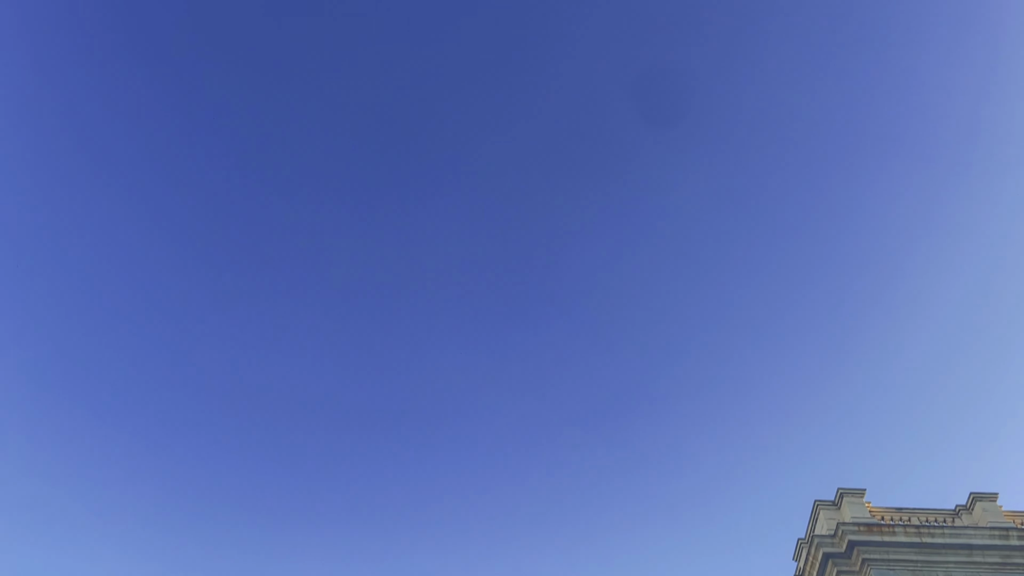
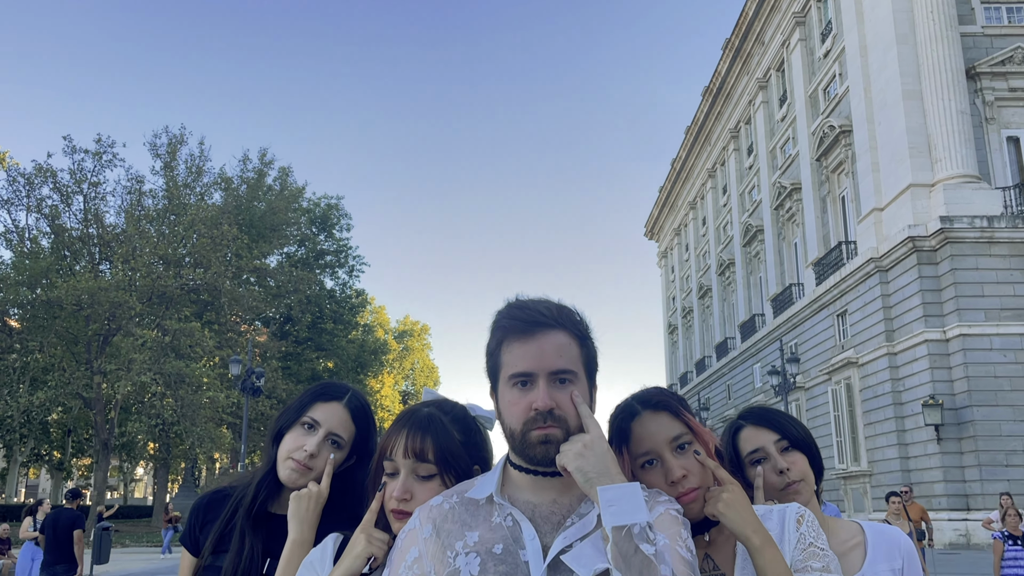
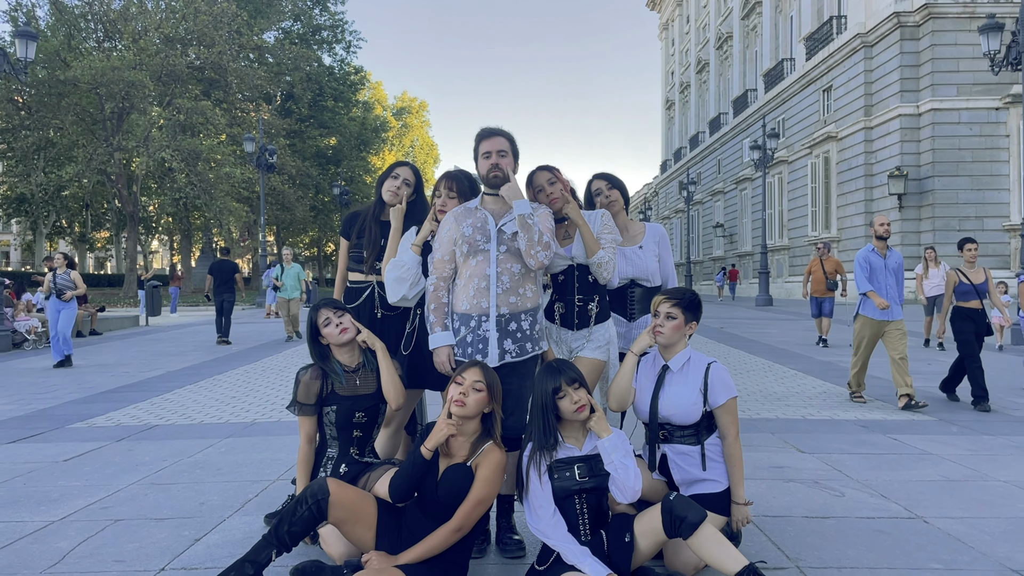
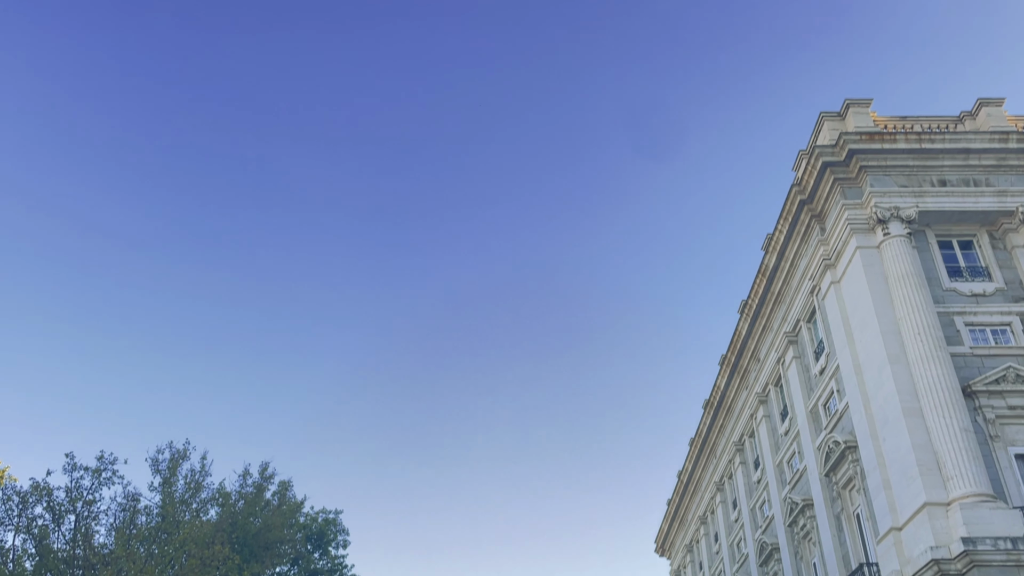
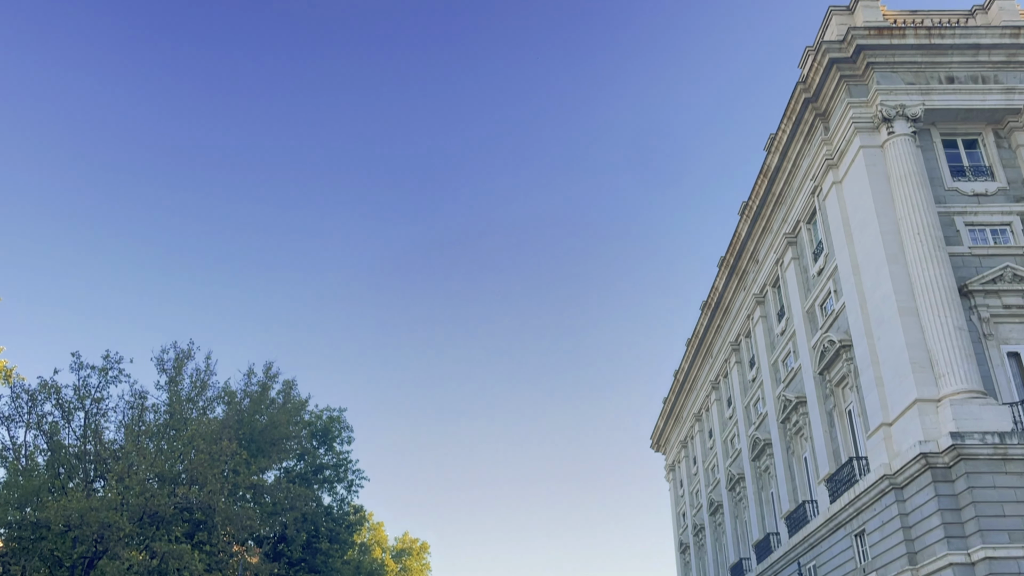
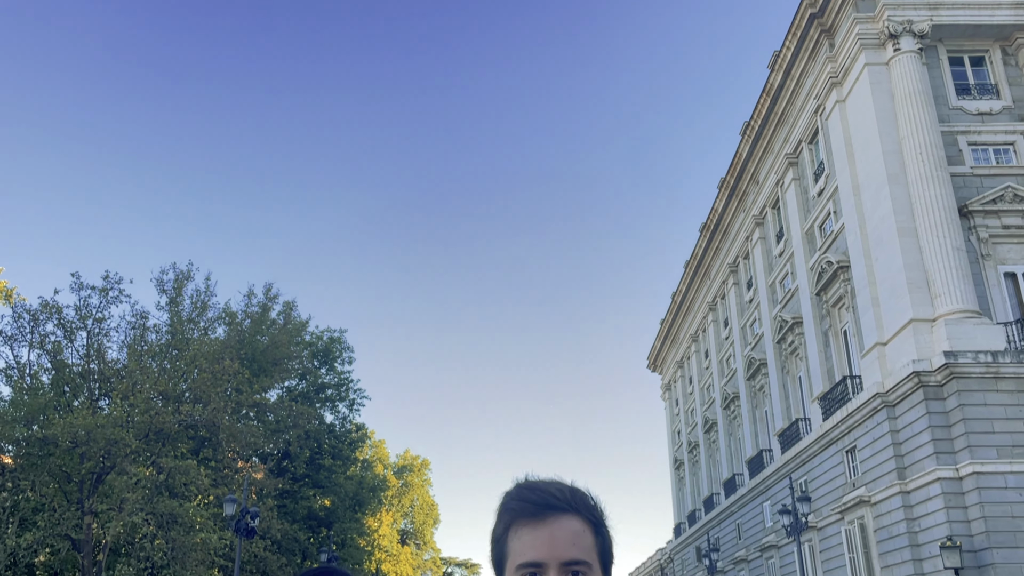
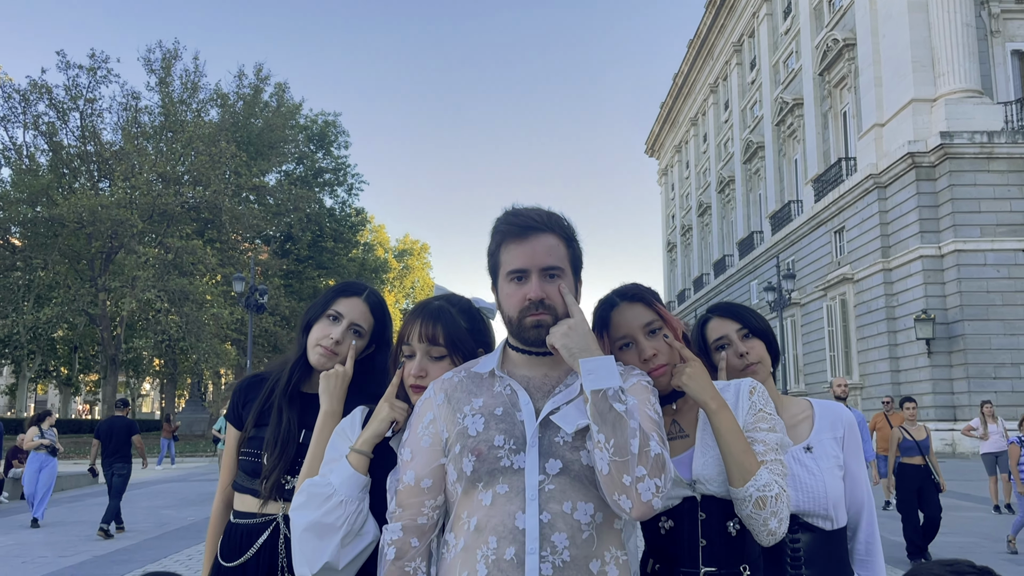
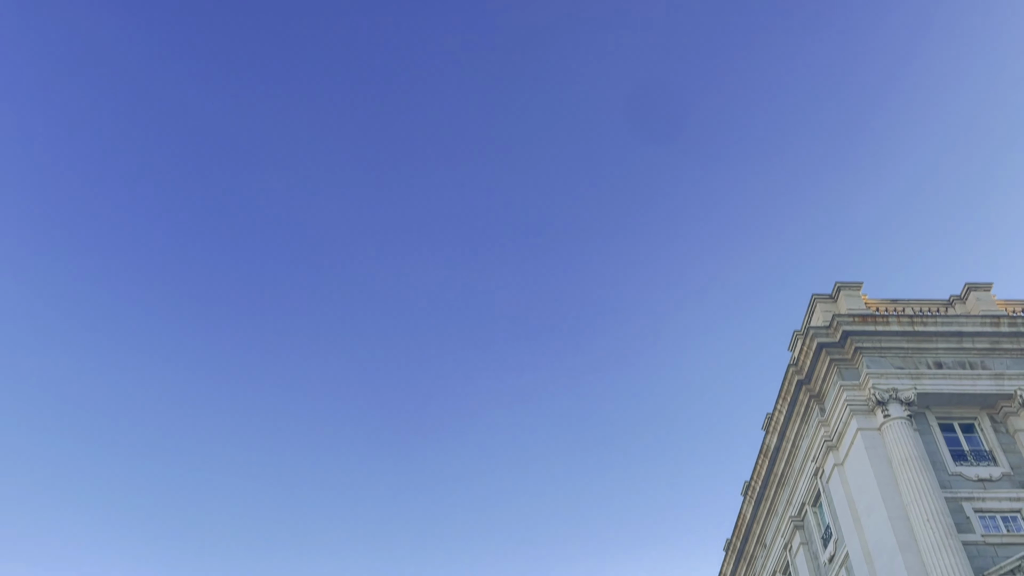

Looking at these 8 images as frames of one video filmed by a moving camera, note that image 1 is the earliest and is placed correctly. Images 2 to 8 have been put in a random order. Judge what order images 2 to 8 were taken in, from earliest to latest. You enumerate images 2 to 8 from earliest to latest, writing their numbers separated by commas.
8, 4, 5, 6, 2, 7, 3
